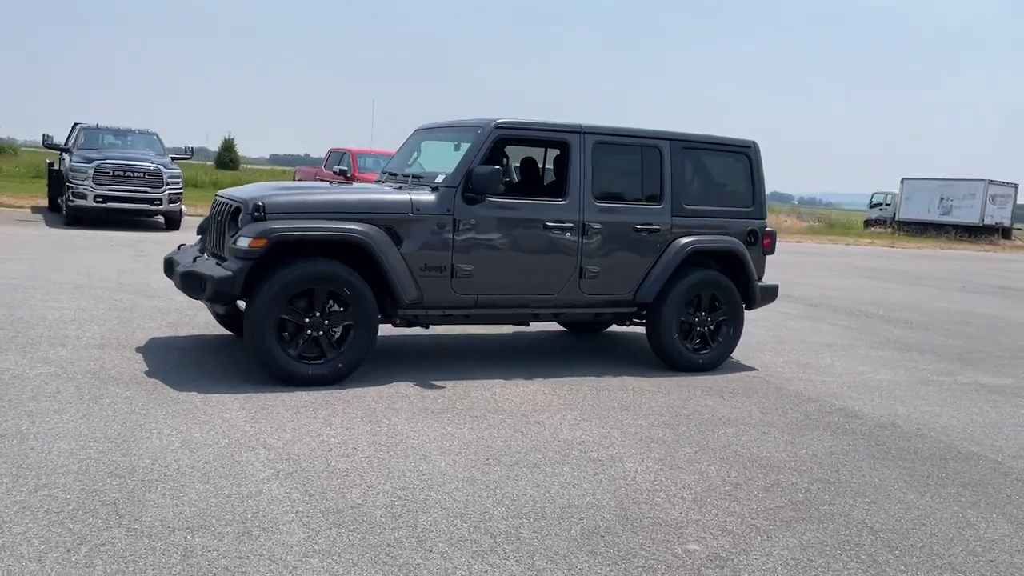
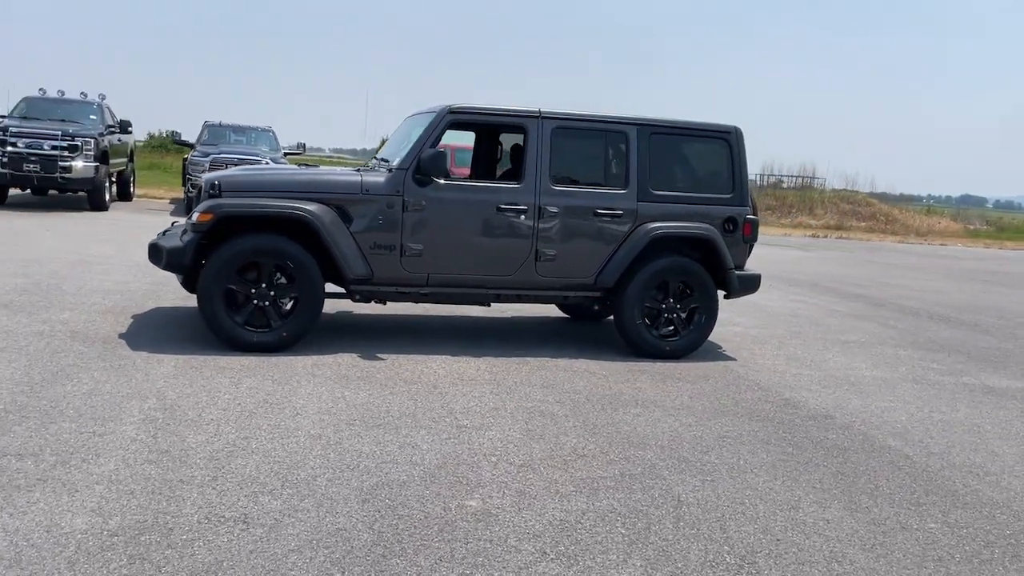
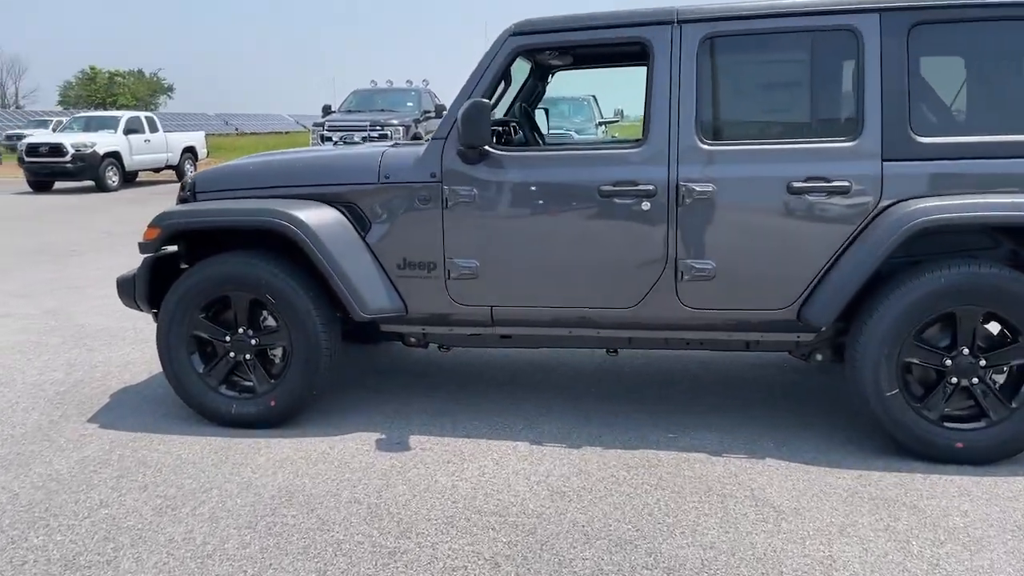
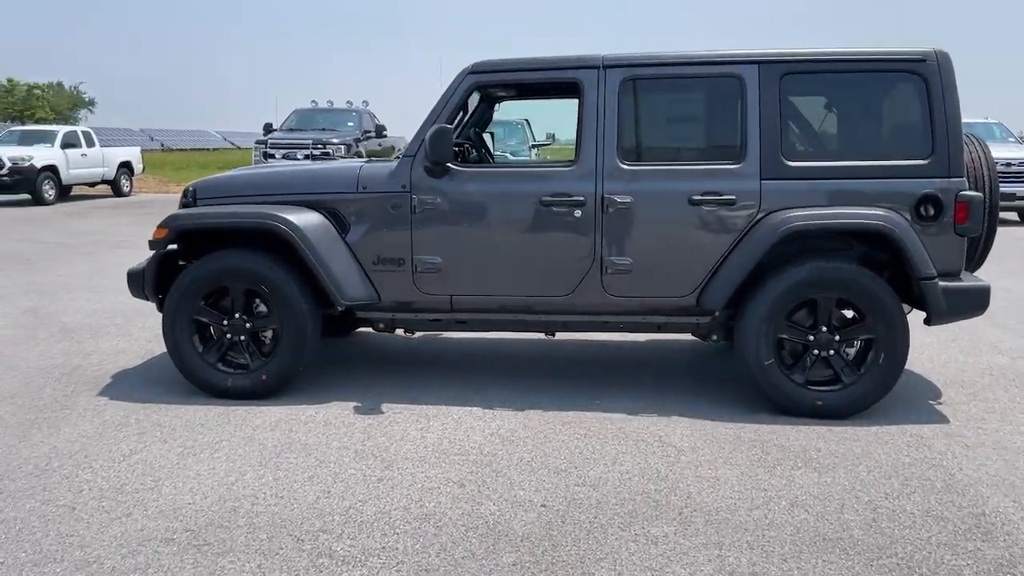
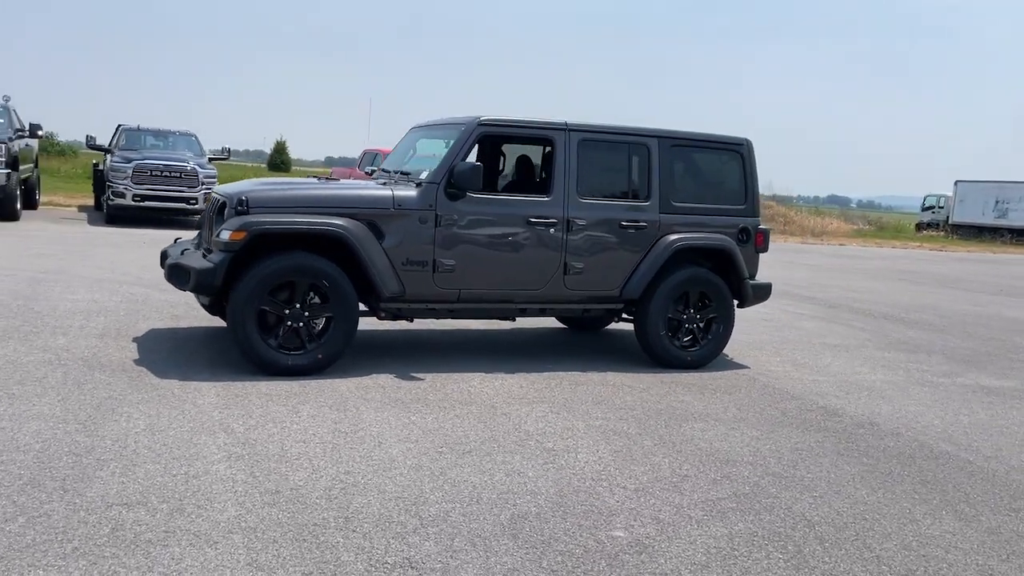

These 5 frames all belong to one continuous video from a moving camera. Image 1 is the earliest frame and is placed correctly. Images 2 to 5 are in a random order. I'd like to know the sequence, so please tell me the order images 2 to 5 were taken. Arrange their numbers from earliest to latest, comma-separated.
5, 2, 4, 3
